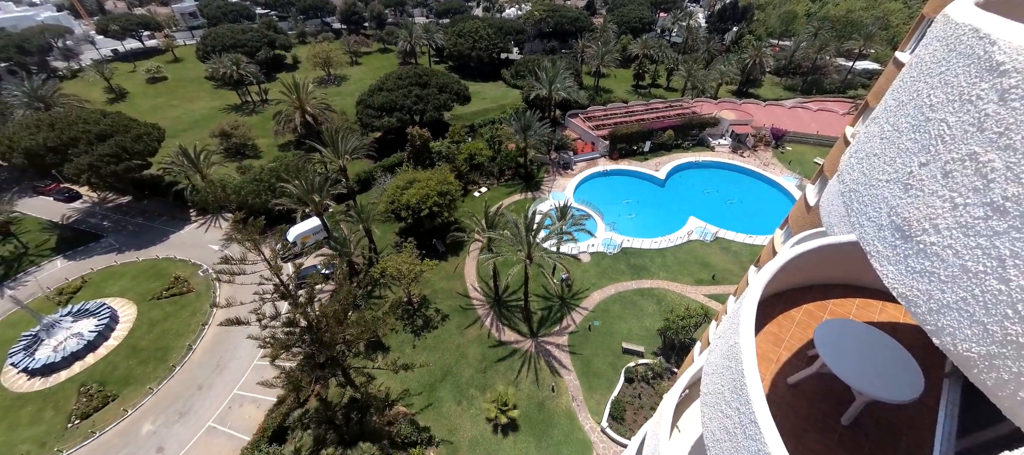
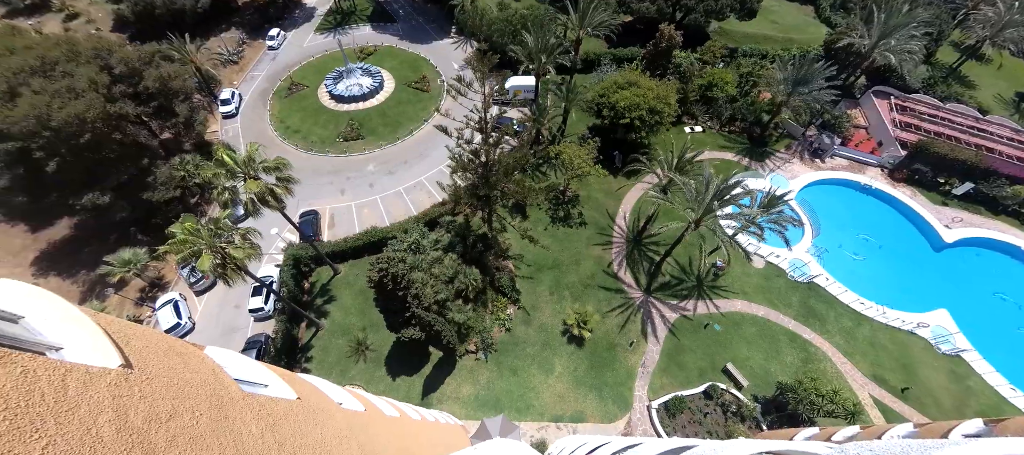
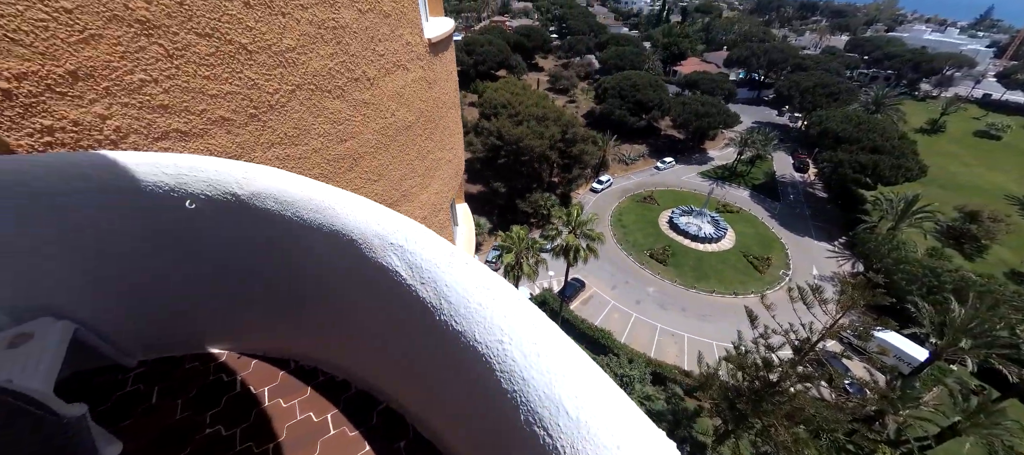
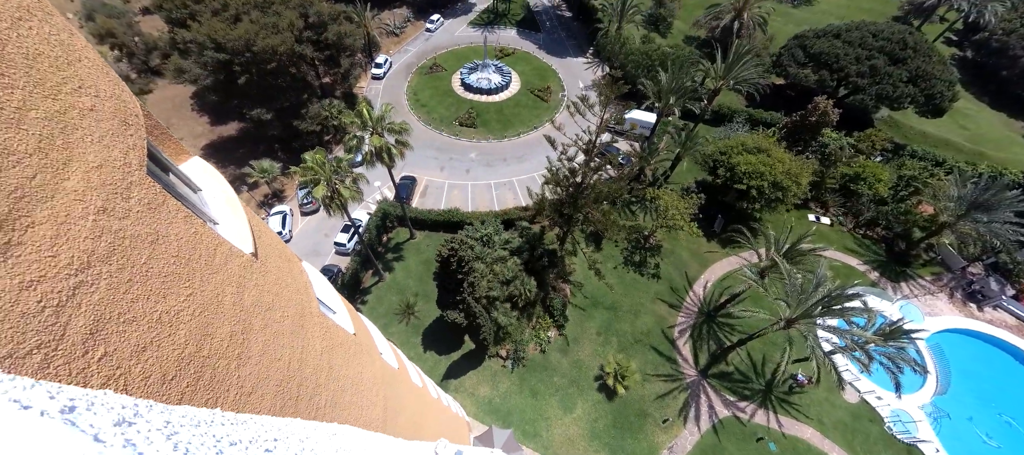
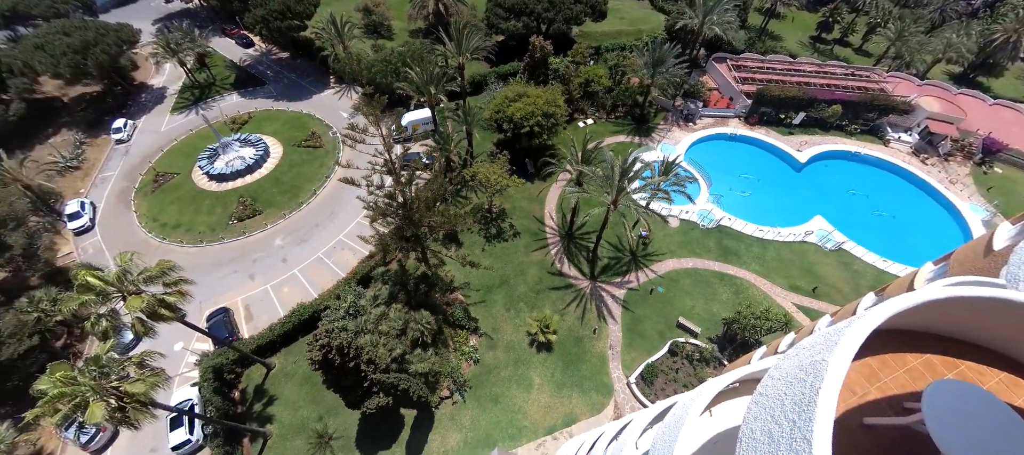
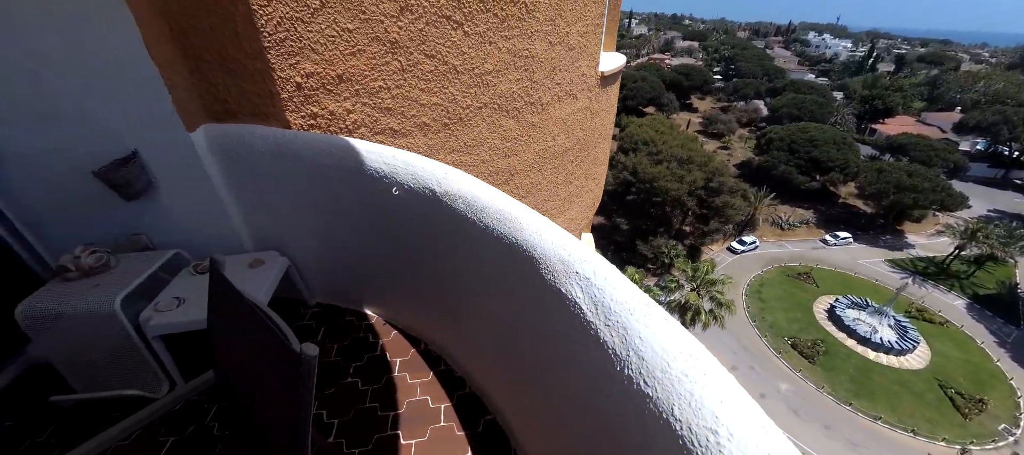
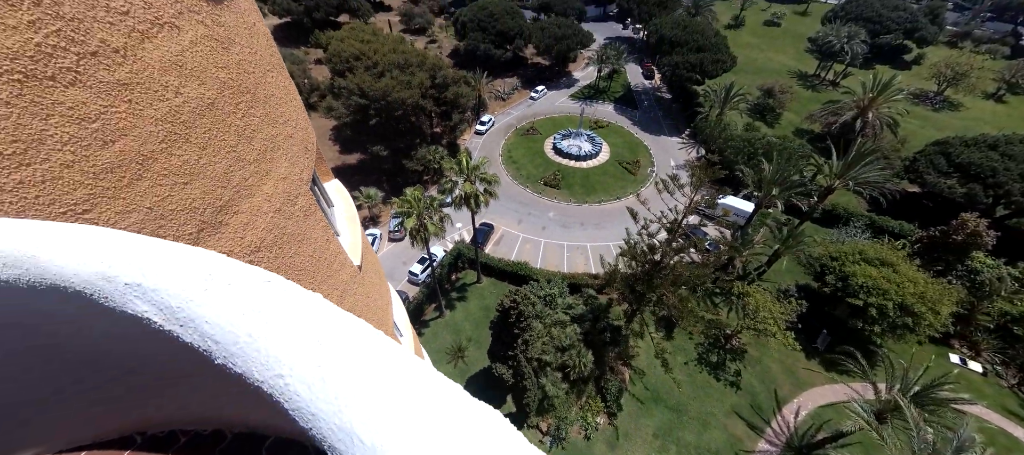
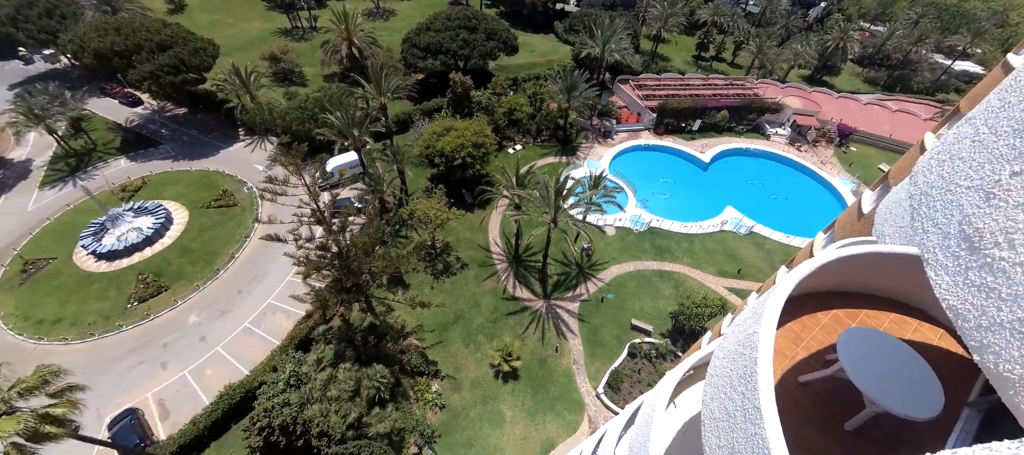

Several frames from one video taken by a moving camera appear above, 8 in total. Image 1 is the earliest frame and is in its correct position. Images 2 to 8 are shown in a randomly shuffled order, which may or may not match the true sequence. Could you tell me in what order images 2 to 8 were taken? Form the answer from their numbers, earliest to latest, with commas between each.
8, 5, 2, 4, 7, 3, 6
